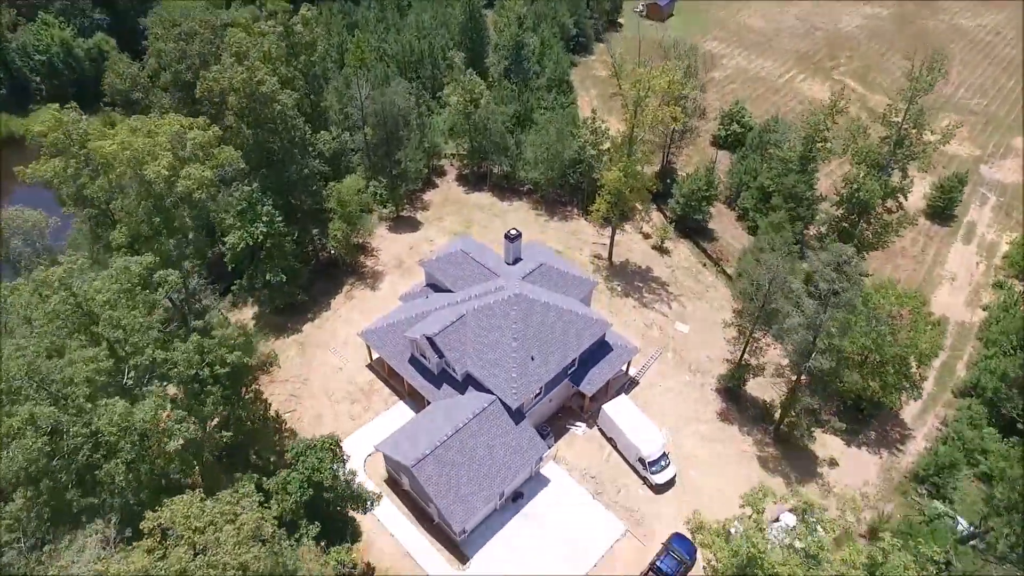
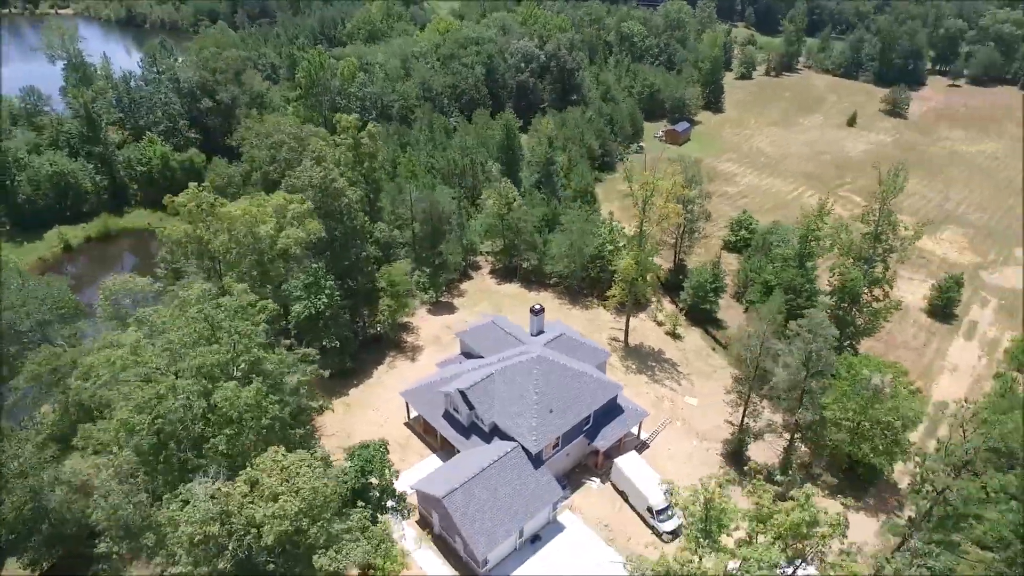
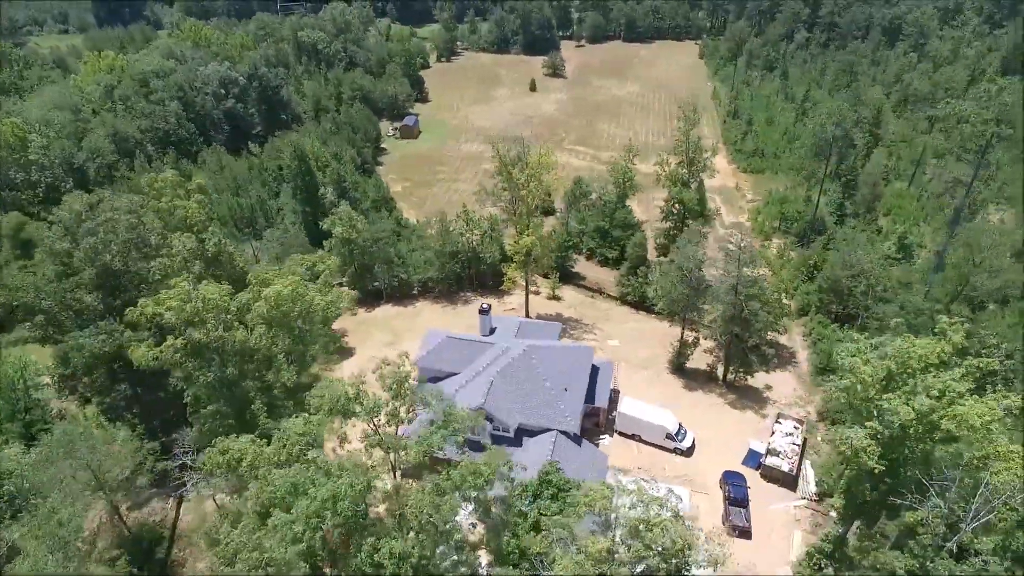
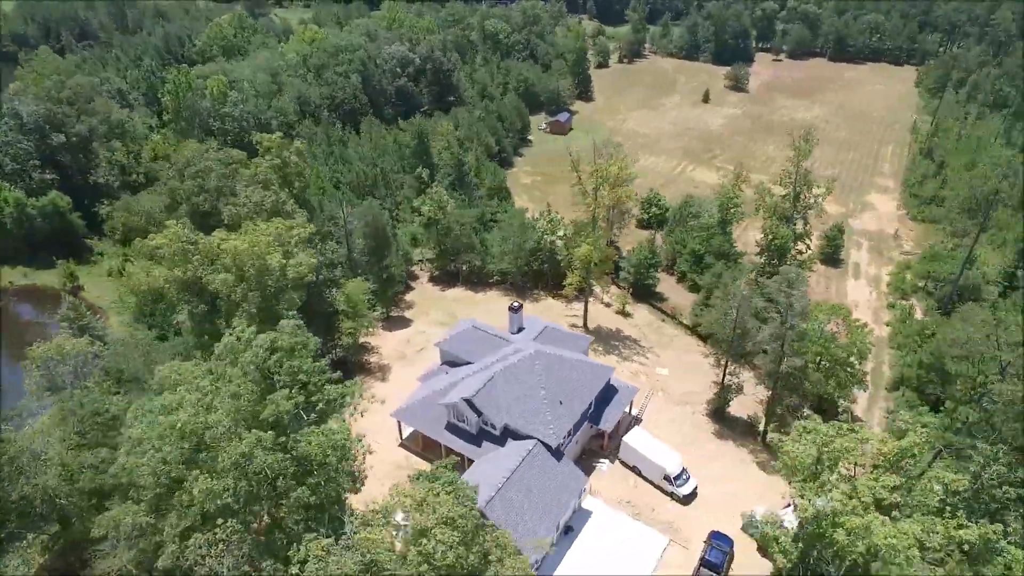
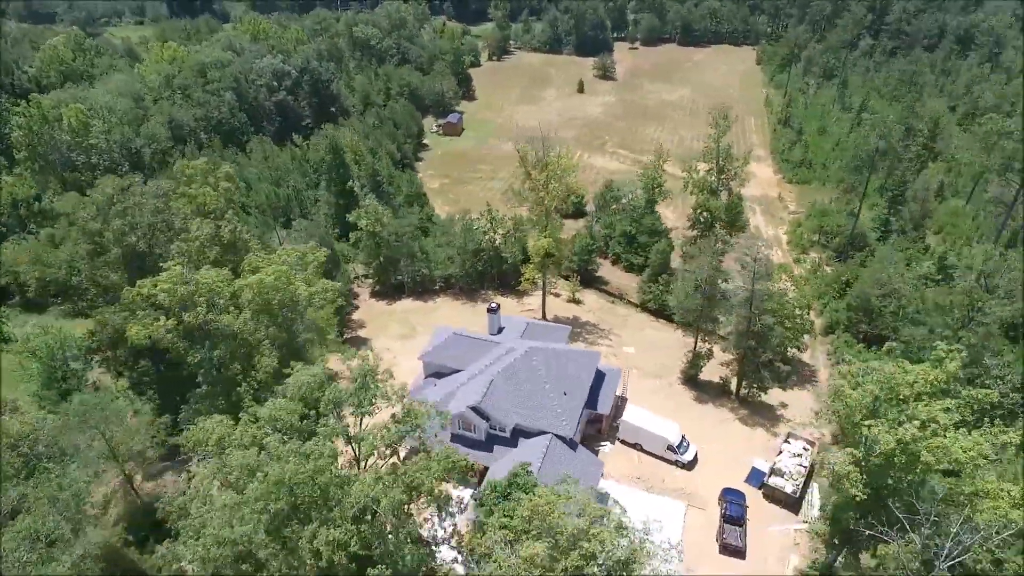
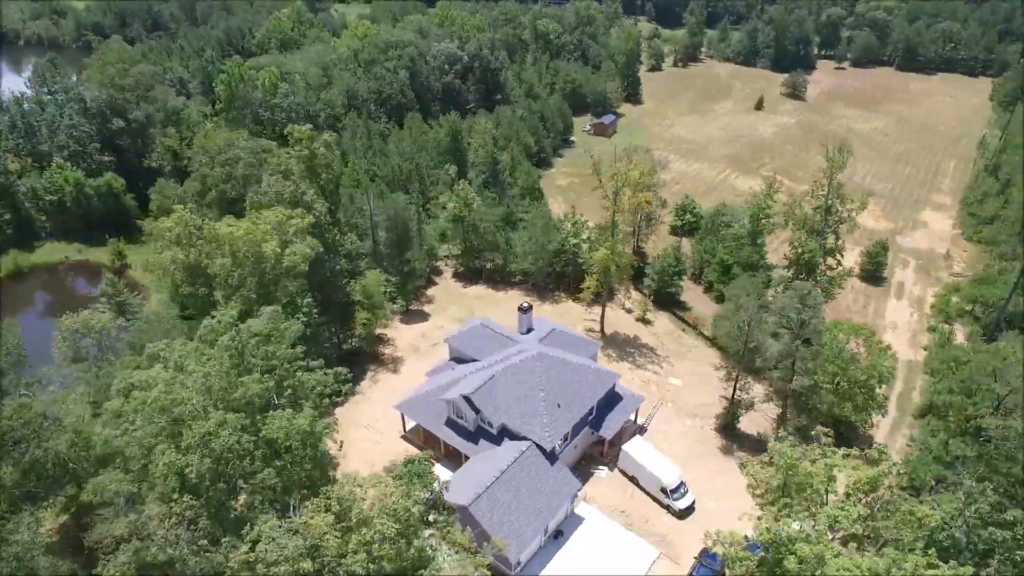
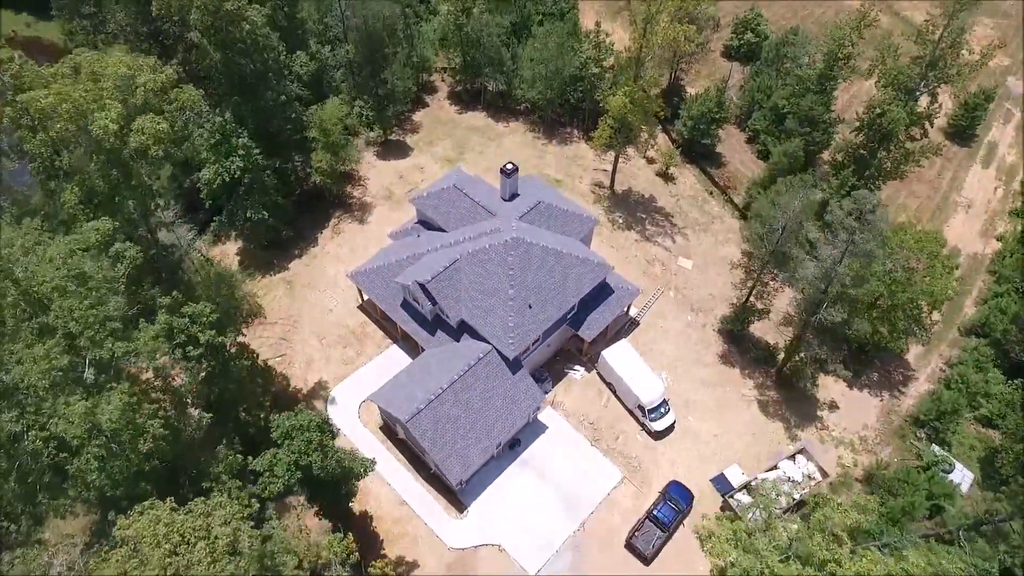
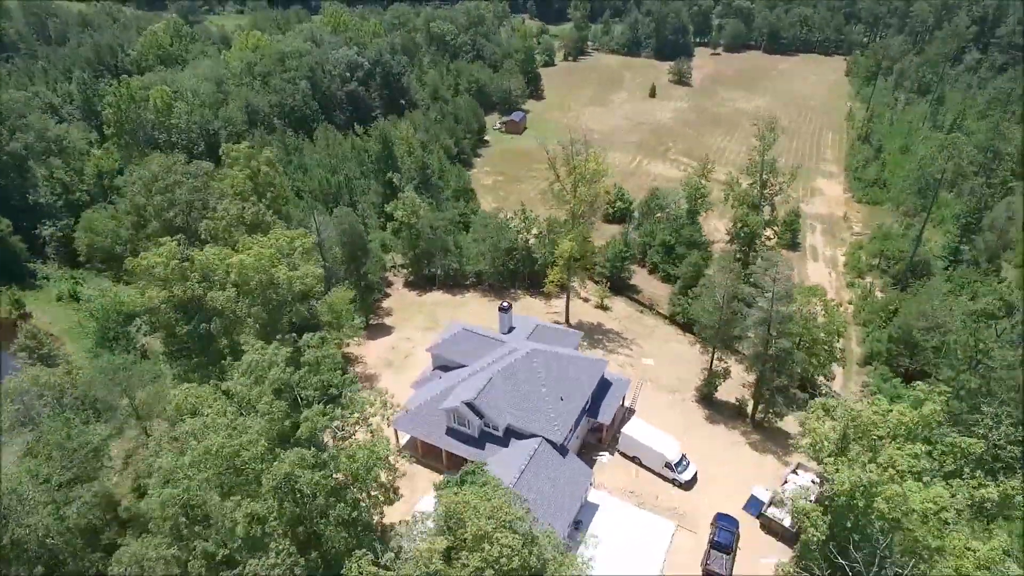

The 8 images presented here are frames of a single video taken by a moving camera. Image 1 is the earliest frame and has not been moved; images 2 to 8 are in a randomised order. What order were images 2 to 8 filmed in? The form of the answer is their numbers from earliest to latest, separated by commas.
7, 2, 6, 4, 8, 5, 3
